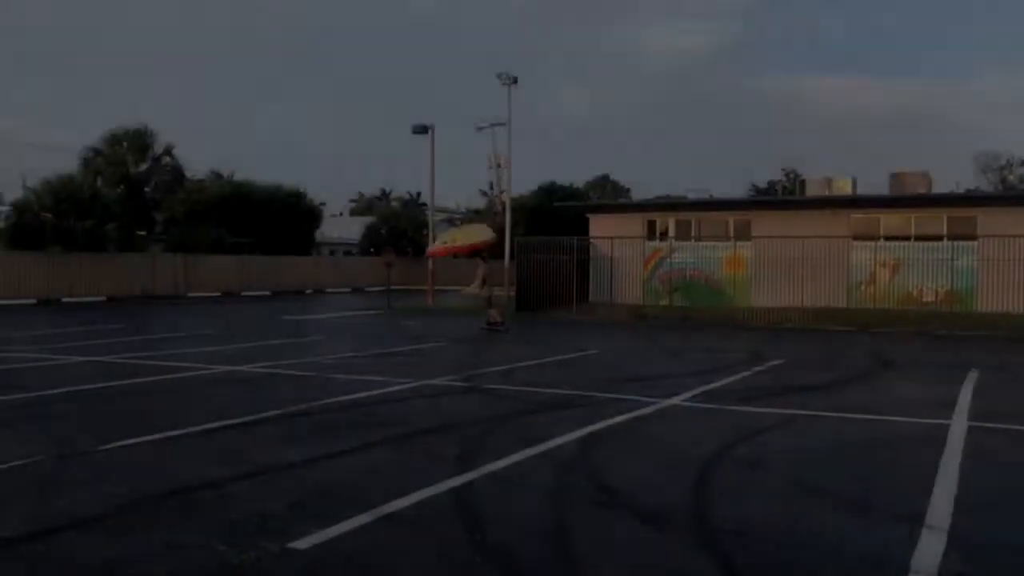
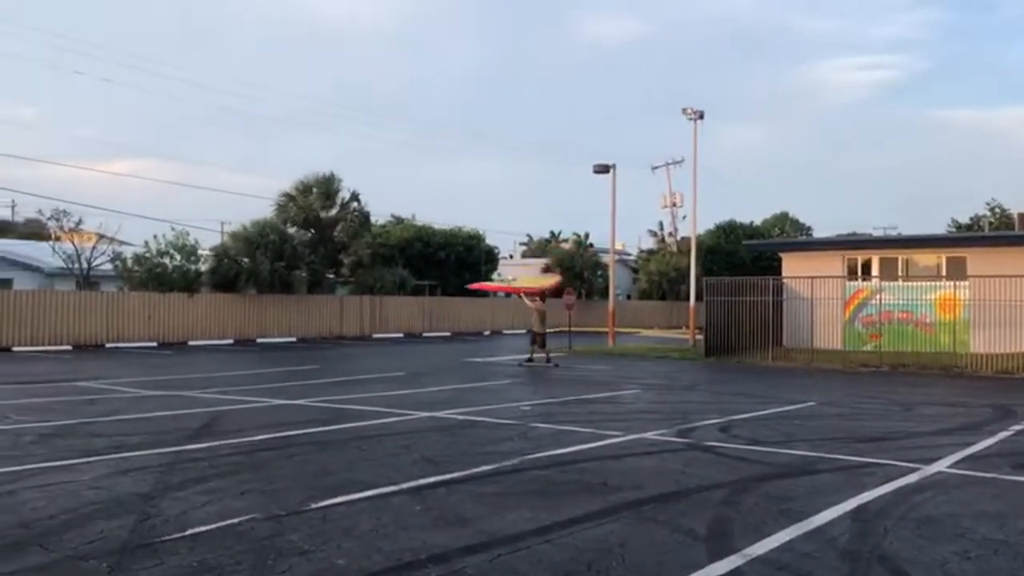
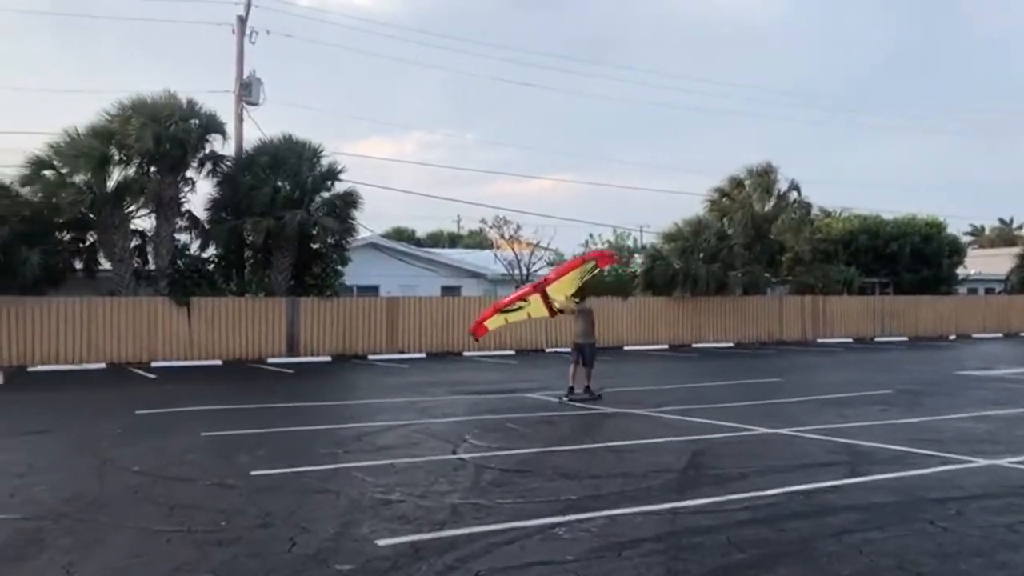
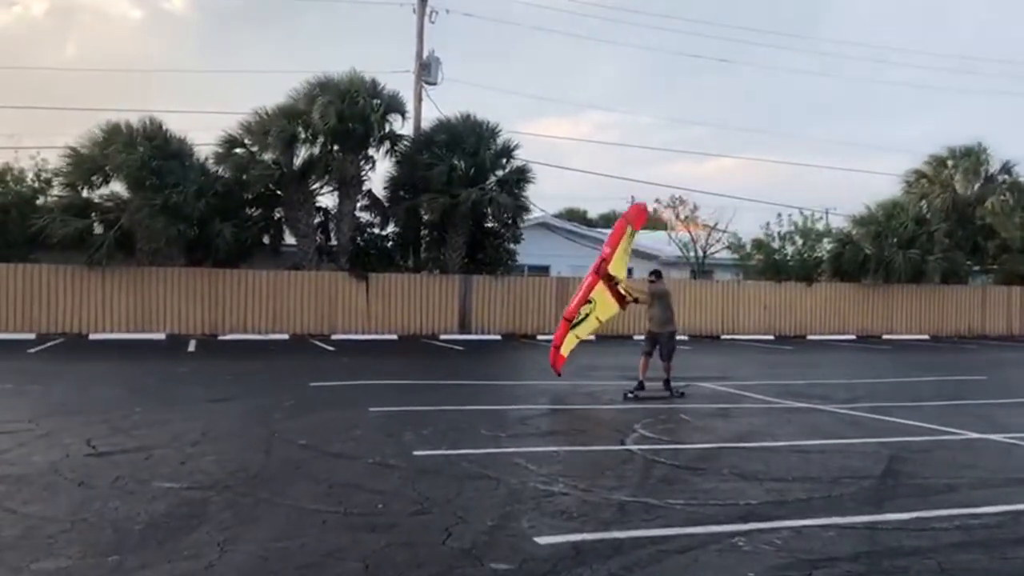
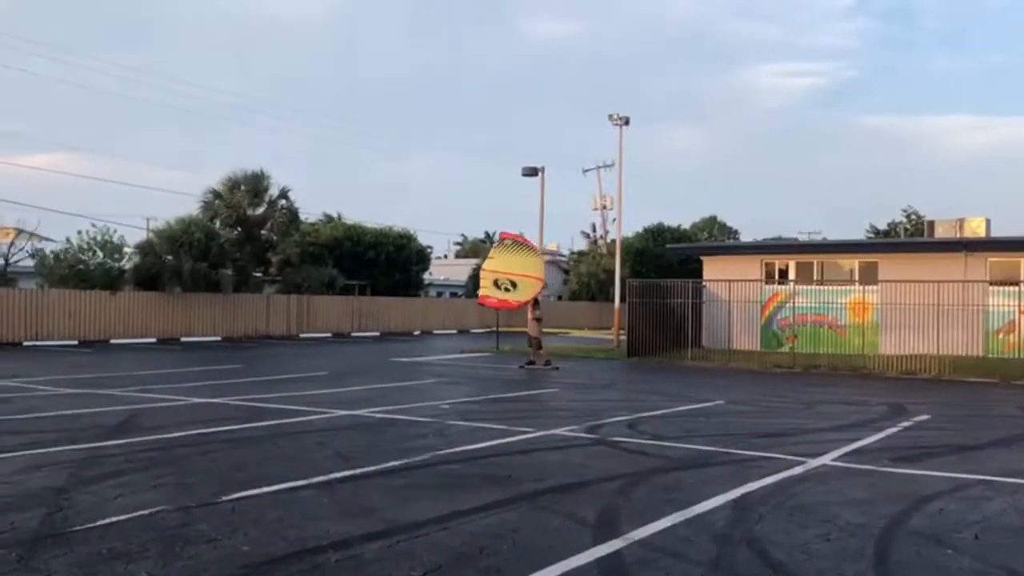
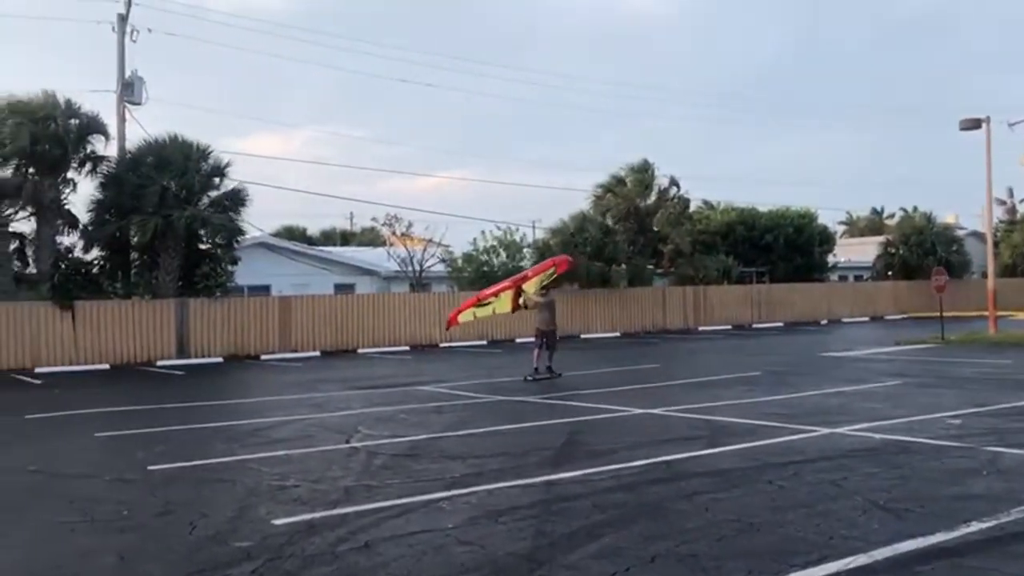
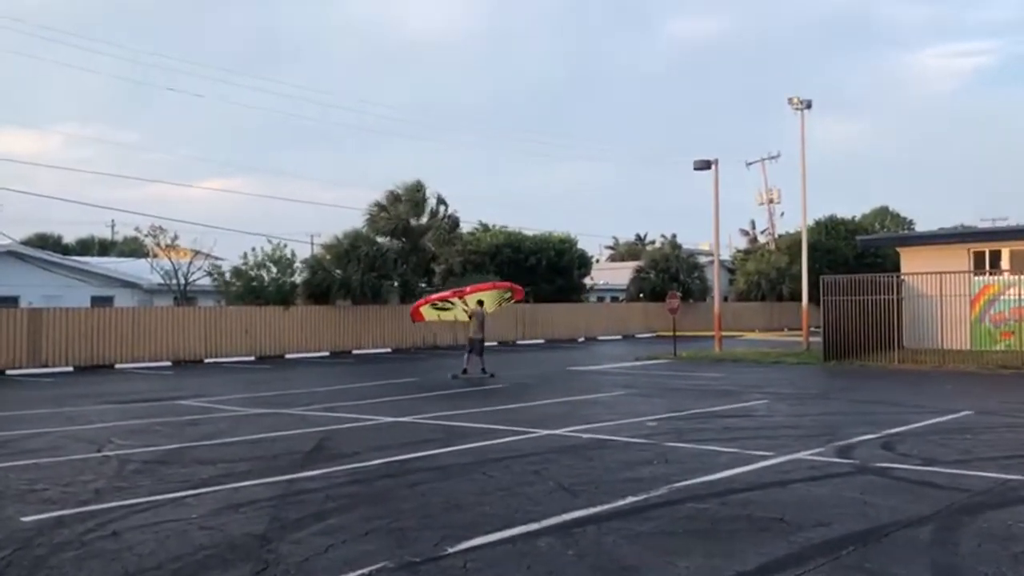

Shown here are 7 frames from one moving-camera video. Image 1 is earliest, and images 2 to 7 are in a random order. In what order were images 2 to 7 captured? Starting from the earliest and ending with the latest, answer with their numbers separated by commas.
5, 2, 7, 6, 3, 4
